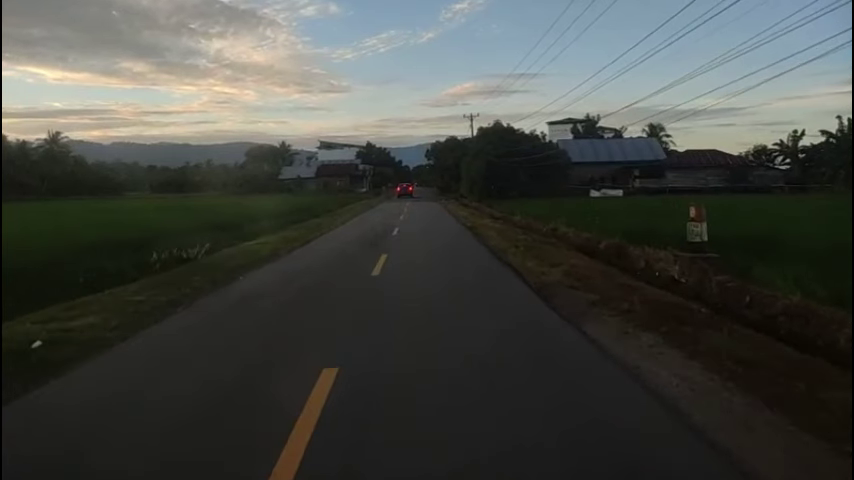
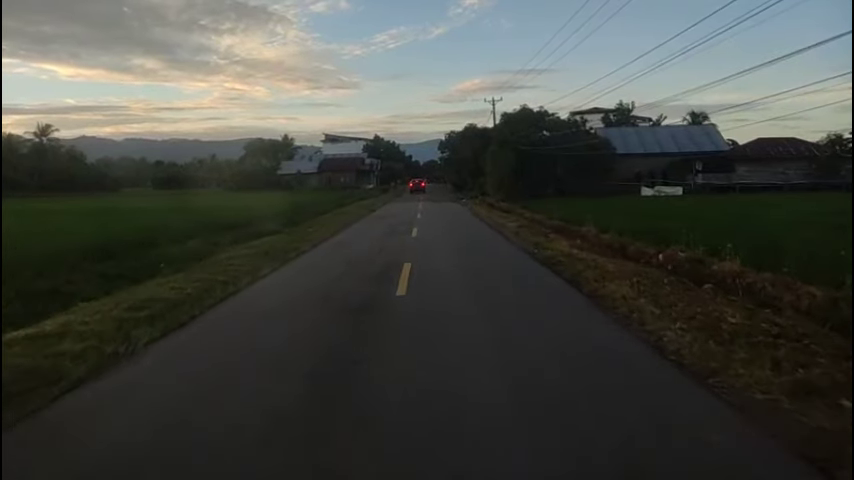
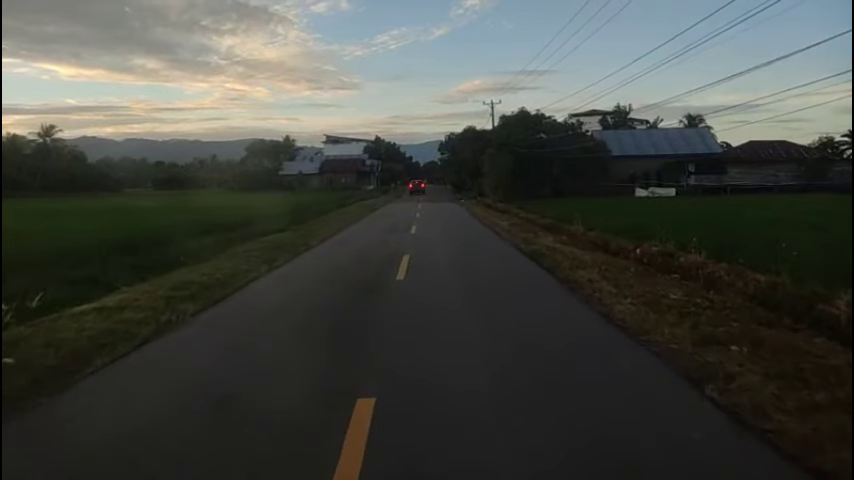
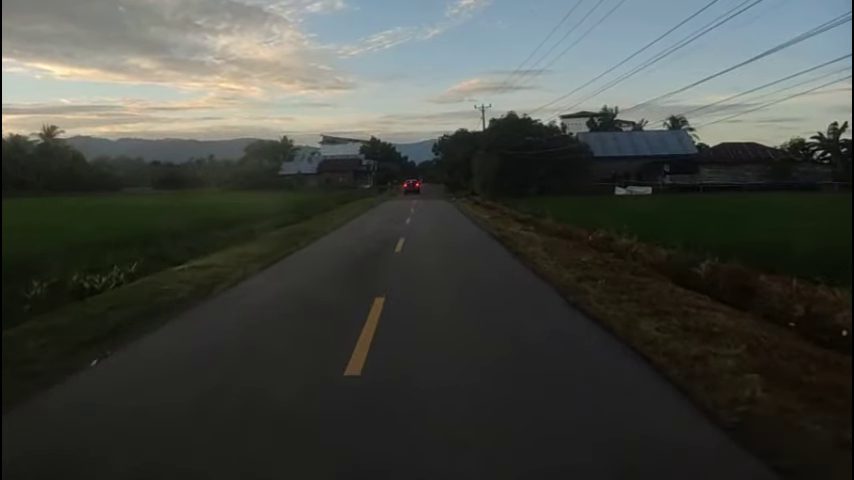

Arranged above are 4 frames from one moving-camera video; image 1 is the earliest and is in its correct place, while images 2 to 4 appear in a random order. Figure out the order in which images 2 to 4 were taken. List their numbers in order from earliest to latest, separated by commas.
4, 3, 2
